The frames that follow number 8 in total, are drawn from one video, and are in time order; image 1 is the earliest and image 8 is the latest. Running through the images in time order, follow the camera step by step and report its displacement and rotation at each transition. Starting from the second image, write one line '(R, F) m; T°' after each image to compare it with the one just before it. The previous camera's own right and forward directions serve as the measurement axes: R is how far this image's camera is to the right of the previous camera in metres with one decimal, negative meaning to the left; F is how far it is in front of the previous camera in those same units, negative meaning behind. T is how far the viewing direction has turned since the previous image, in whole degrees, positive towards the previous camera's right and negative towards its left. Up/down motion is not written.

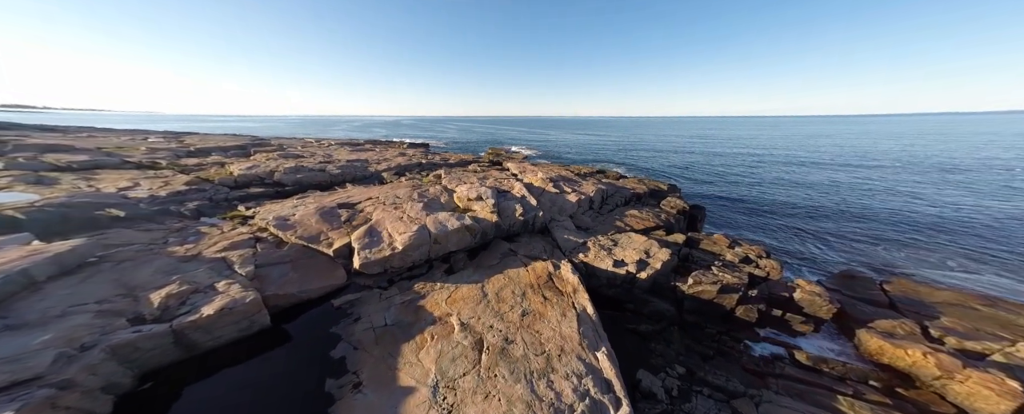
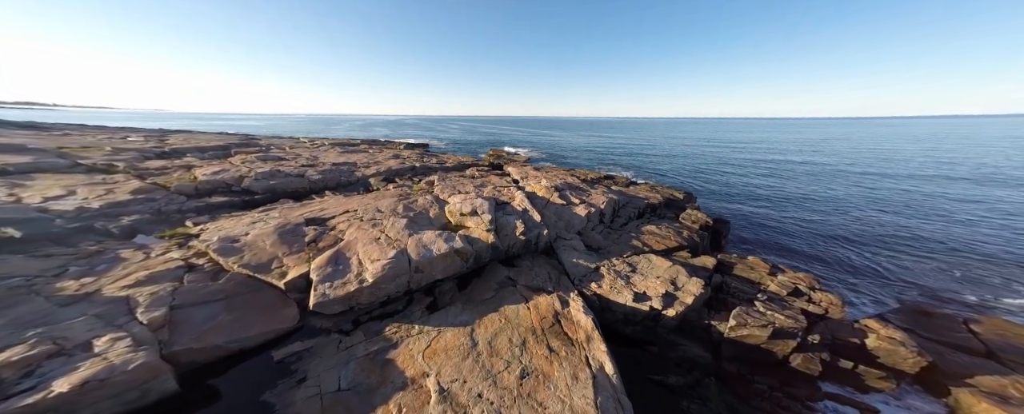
(+0.2, +2.5) m; -1°
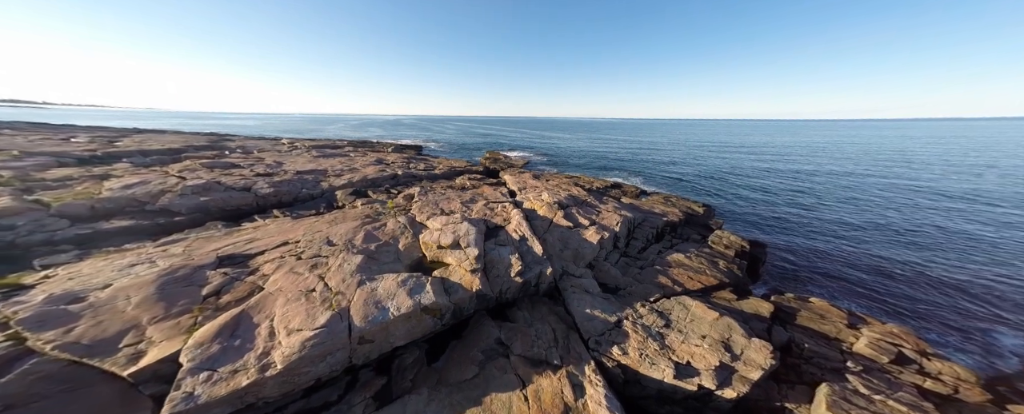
(+0.3, +3.5) m; 0°
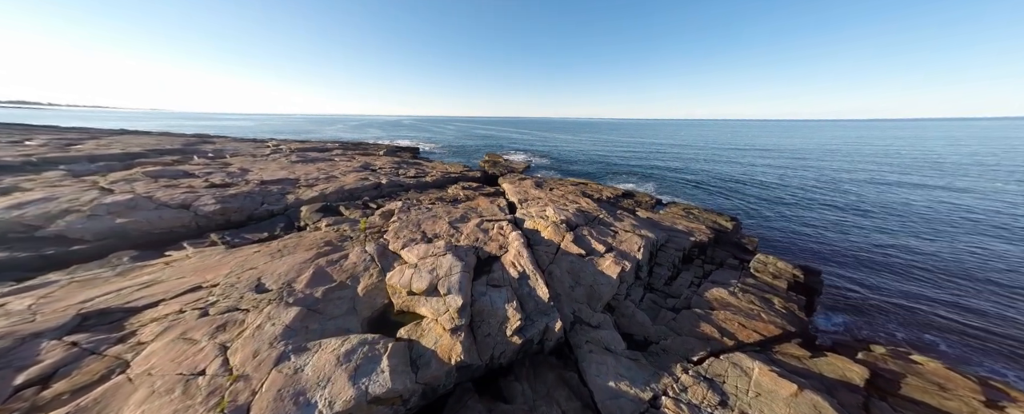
(+0.2, +2.8) m; 0°
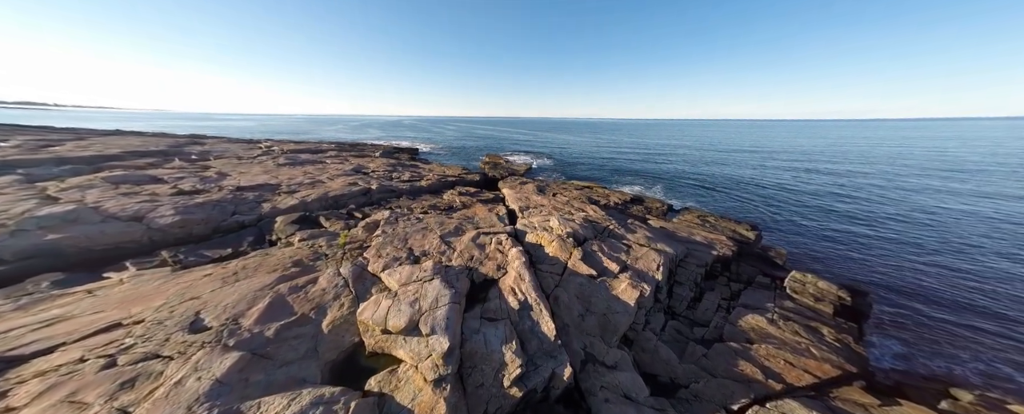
(+0.1, +1.6) m; 0°
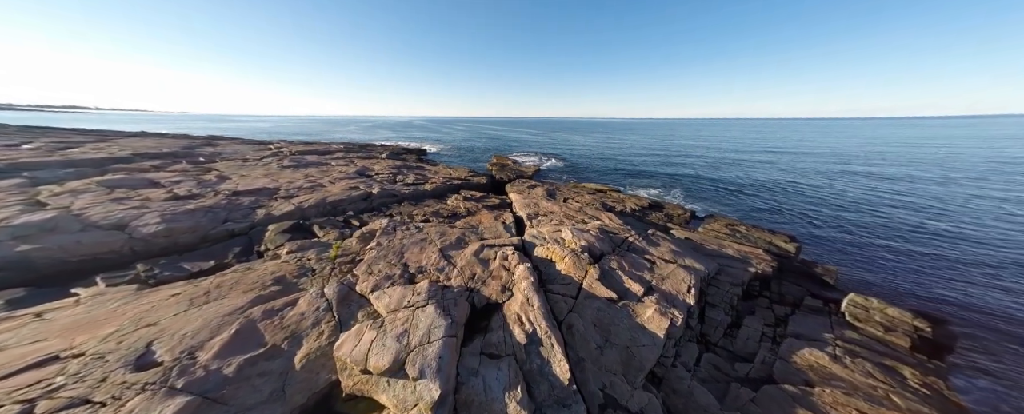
(+0.1, +1.2) m; -2°
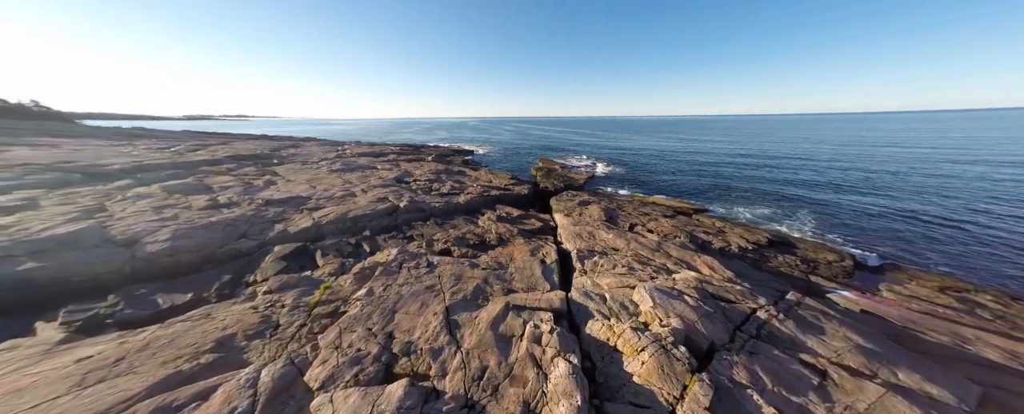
(+0.2, +3.8) m; -12°
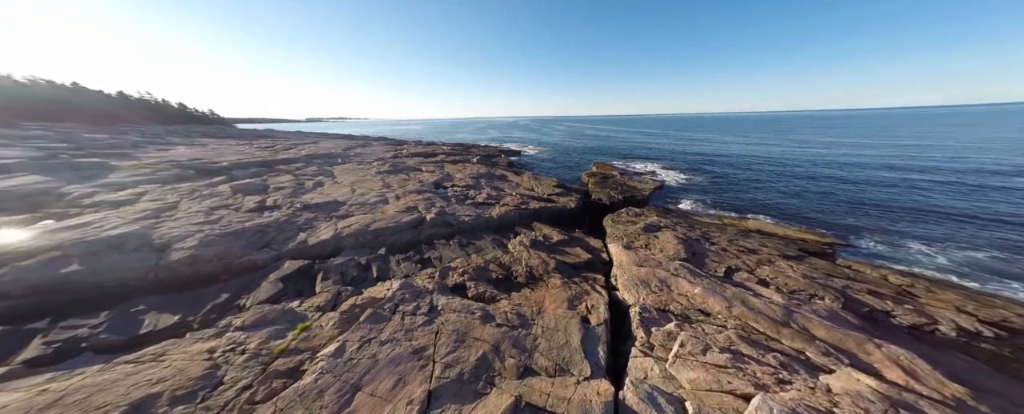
(+0.6, +2.9) m; -13°
